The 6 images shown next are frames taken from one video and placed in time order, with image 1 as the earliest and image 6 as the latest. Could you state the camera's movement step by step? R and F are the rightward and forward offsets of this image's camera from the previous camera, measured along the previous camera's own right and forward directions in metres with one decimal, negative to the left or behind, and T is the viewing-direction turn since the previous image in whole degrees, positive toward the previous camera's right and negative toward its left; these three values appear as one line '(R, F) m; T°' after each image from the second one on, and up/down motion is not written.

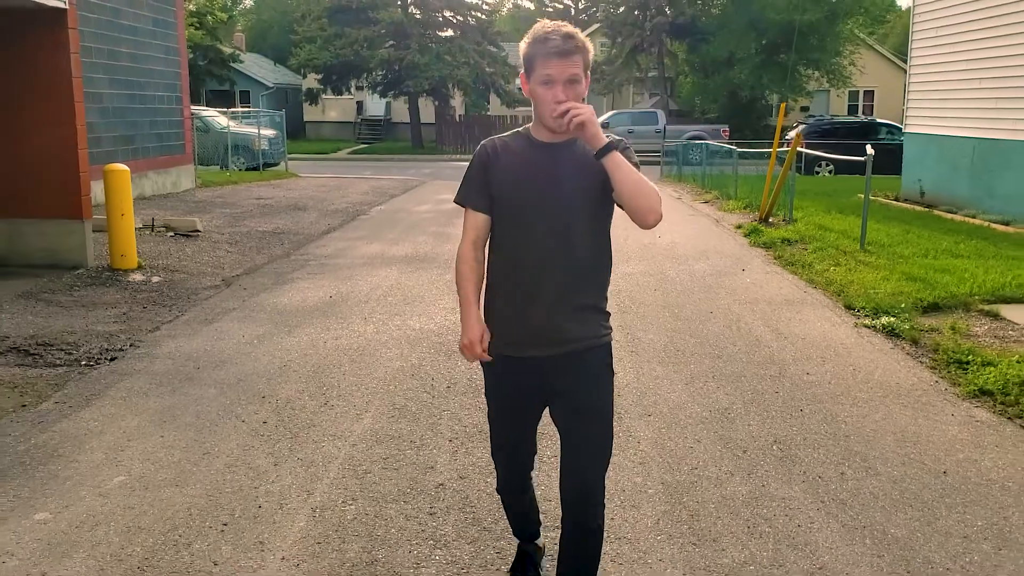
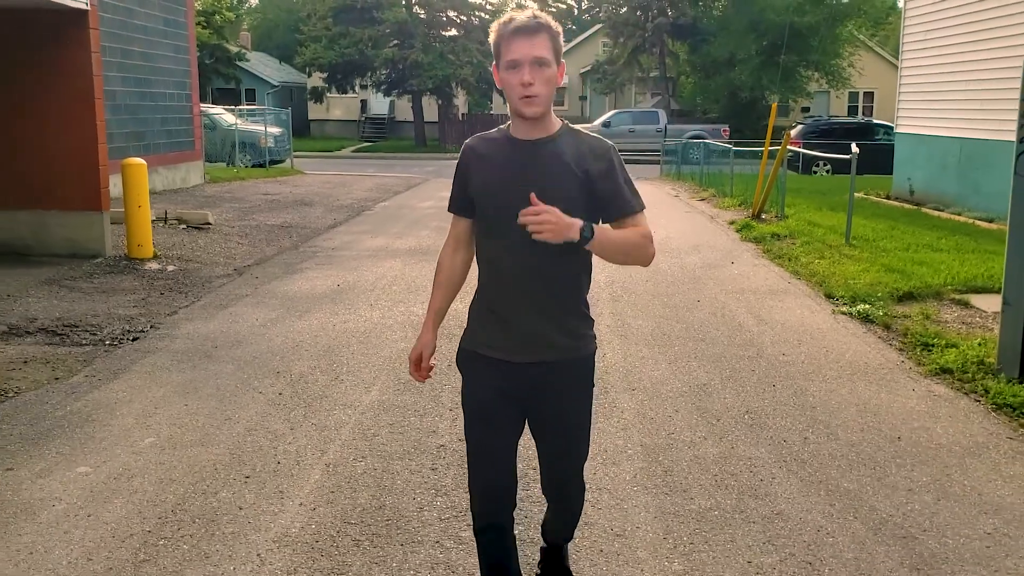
(0.0, -0.5) m; 0°
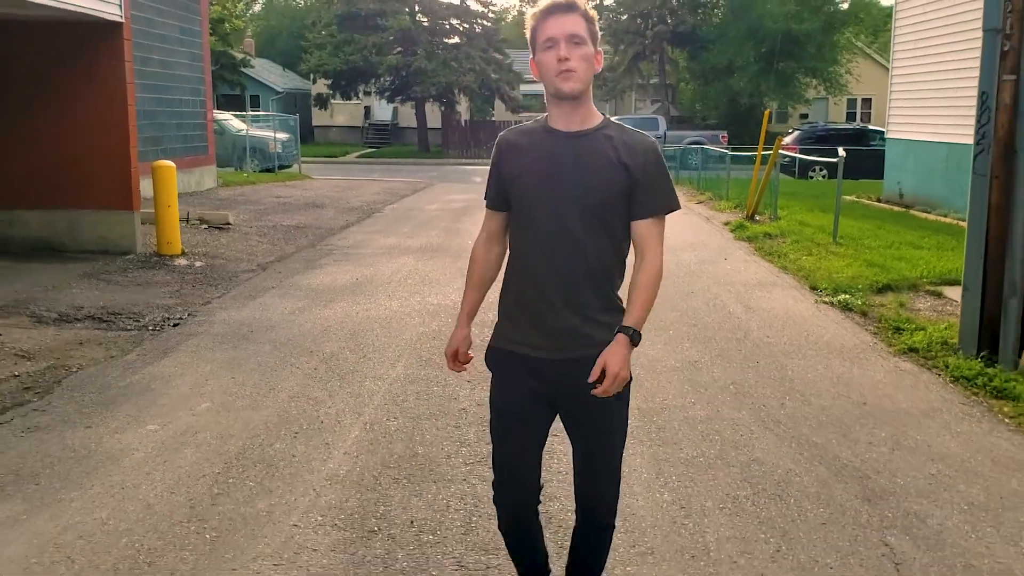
(-0.1, -0.7) m; 0°
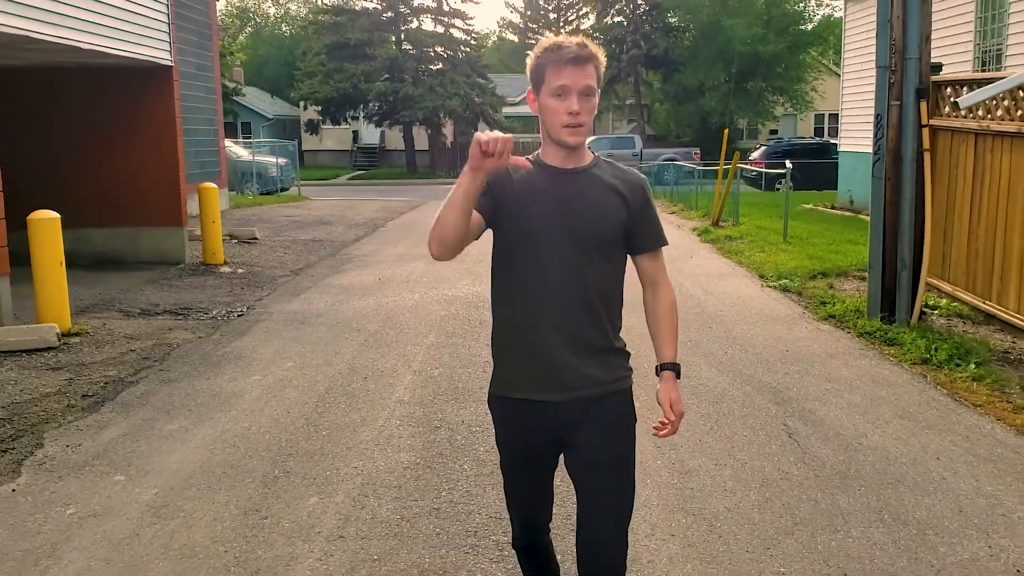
(-0.2, -1.8) m; +1°
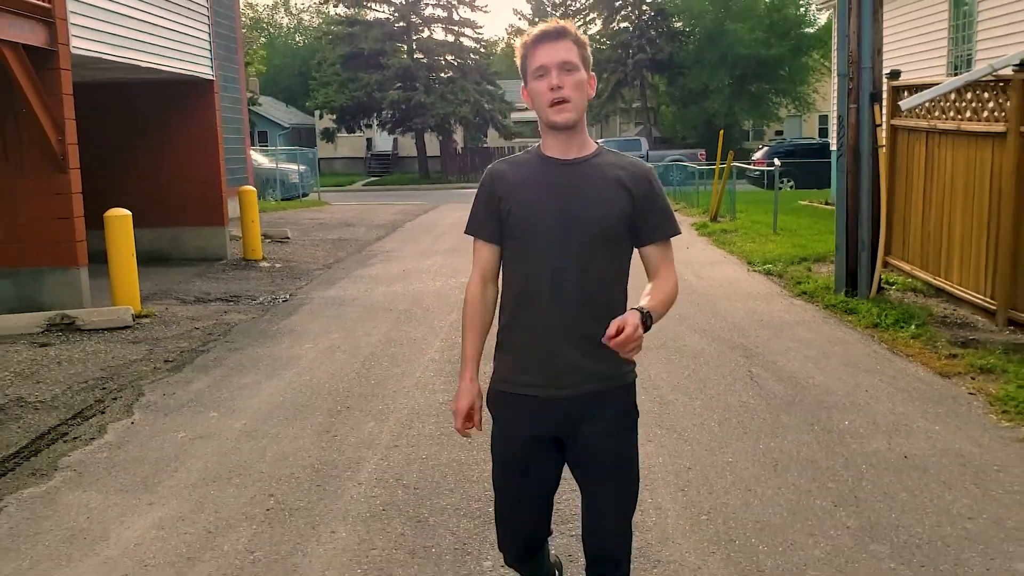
(0.0, -1.3) m; -1°
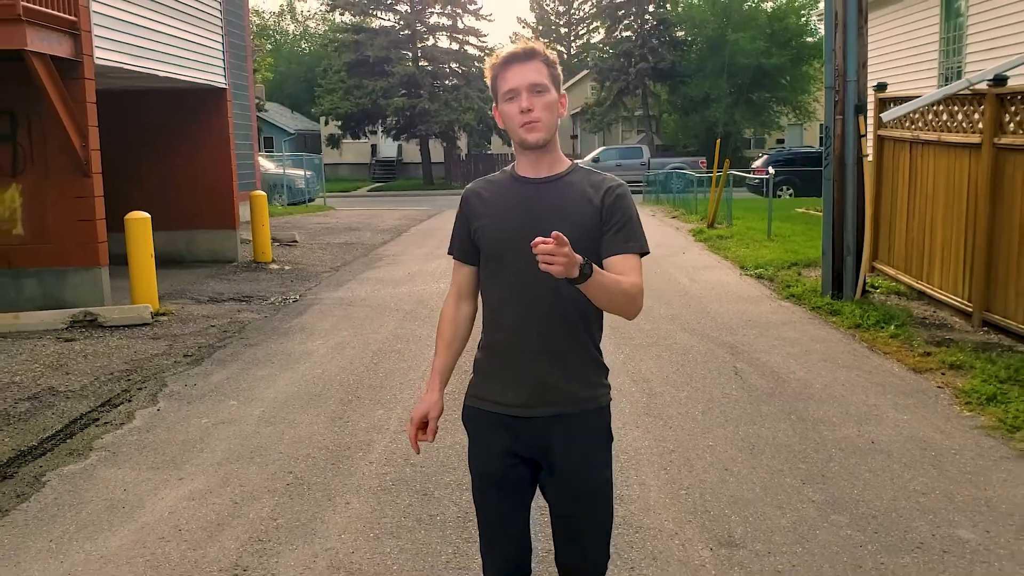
(0.0, -0.5) m; 0°
